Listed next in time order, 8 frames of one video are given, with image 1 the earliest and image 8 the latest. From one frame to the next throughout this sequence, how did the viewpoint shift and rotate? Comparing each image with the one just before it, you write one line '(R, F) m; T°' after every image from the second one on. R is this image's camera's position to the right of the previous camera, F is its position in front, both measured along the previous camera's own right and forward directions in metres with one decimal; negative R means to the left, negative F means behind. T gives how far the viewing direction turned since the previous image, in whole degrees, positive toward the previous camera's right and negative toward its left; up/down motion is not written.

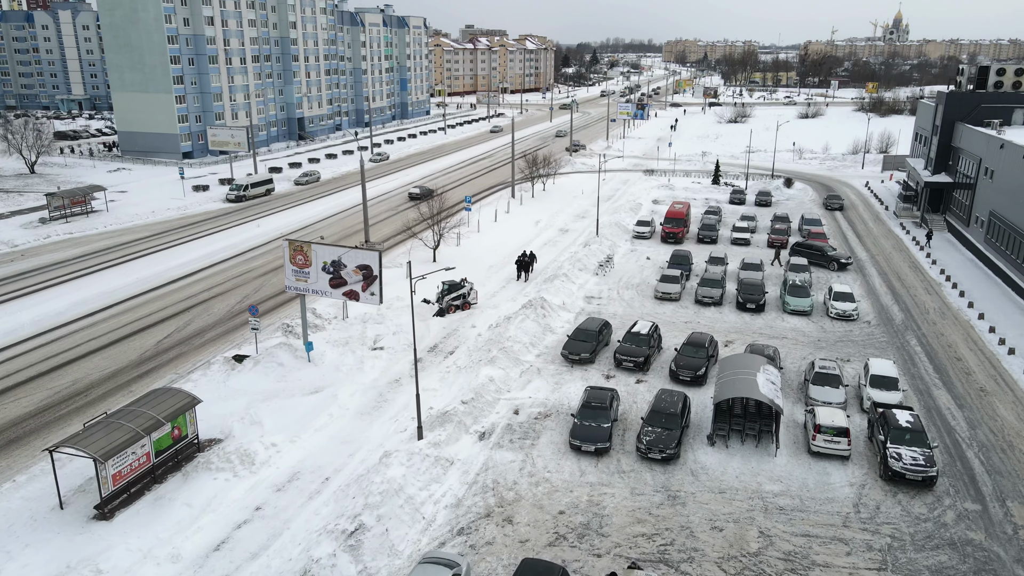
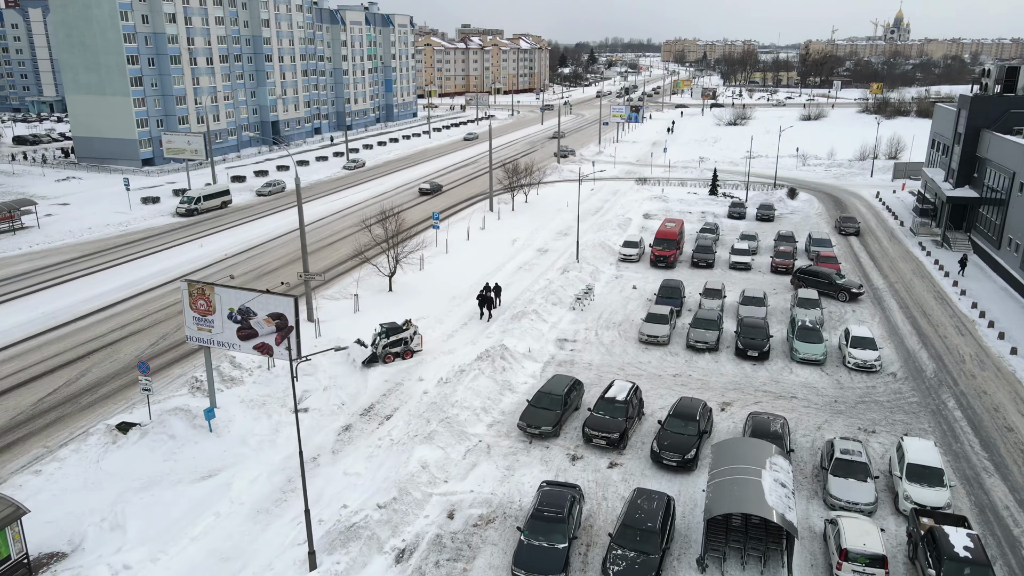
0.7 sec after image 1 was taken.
(+1.7, +4.7) m; 0°
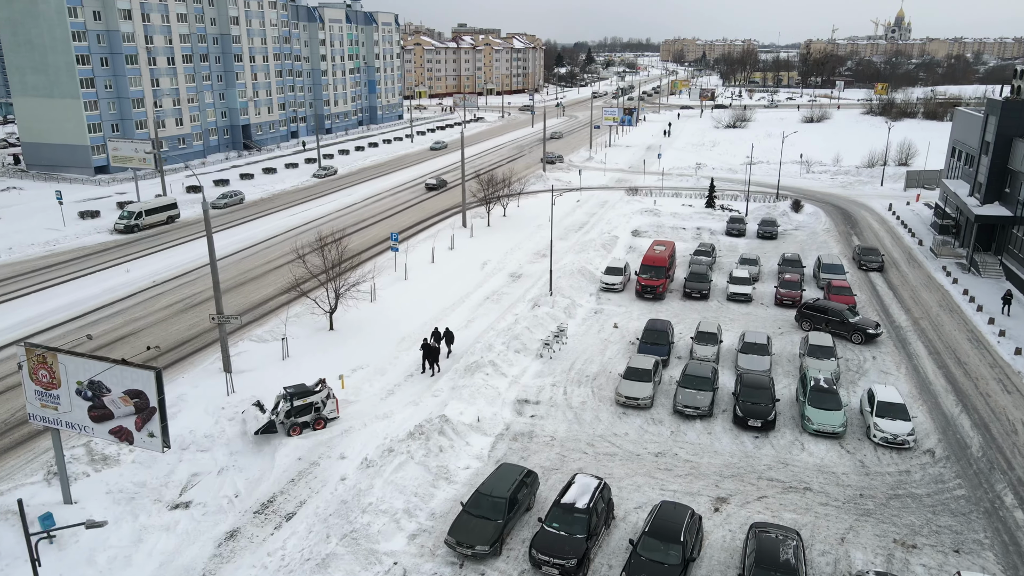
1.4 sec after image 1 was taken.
(+1.7, +4.8) m; 0°
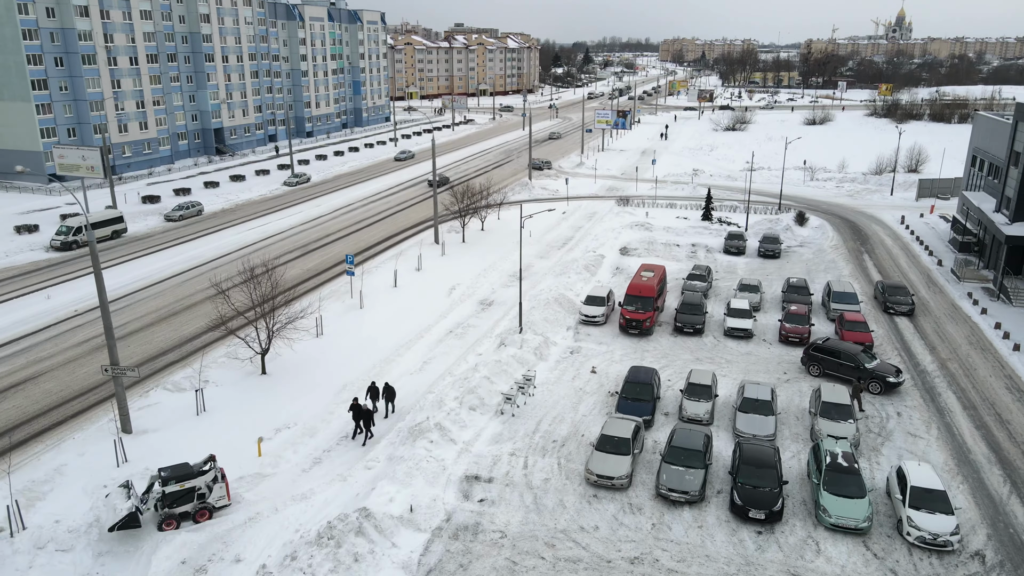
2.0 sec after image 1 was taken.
(+1.4, +4.0) m; 0°
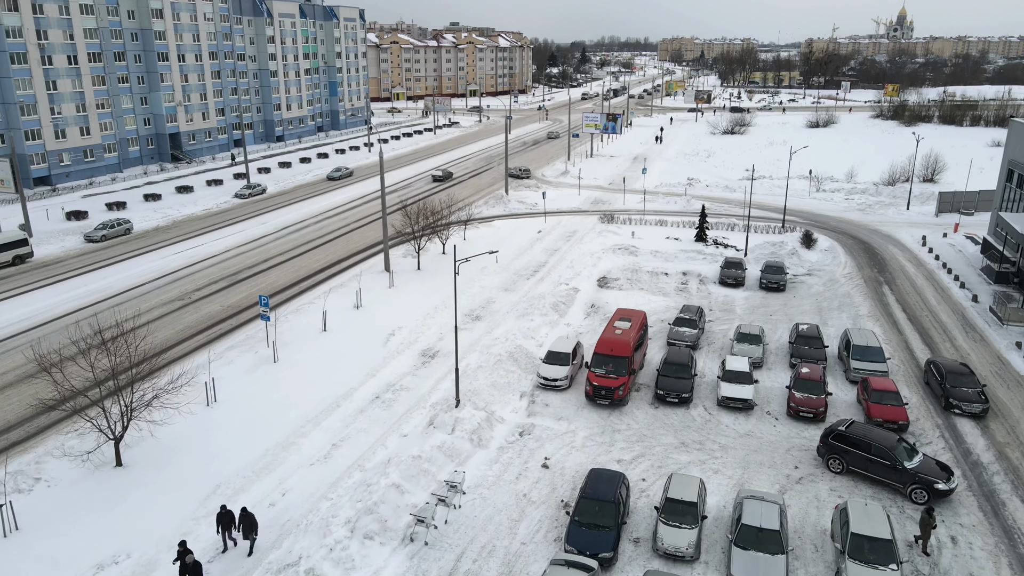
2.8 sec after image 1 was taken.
(+2.0, +5.6) m; 0°
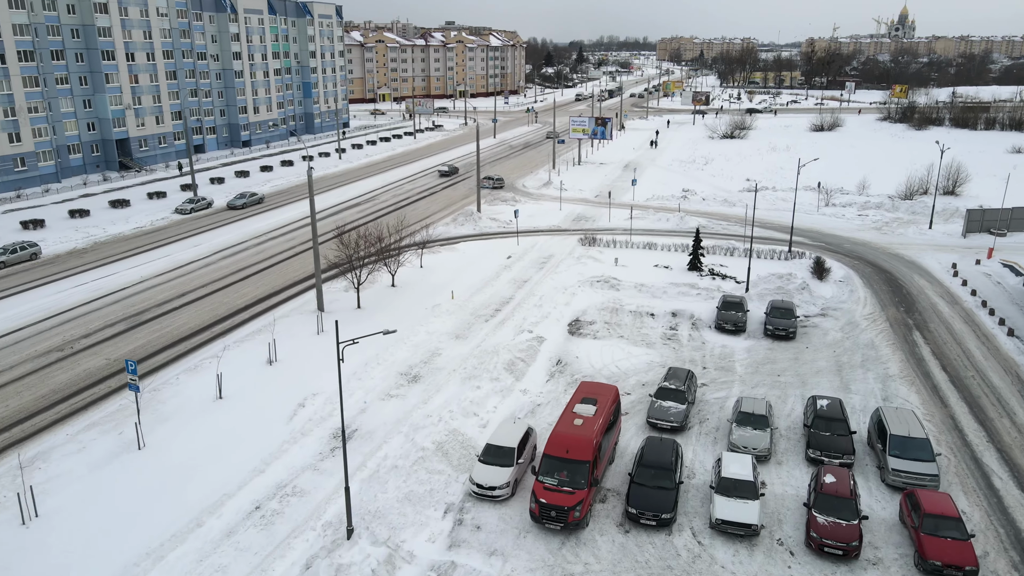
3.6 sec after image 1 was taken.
(+2.0, +5.7) m; 0°
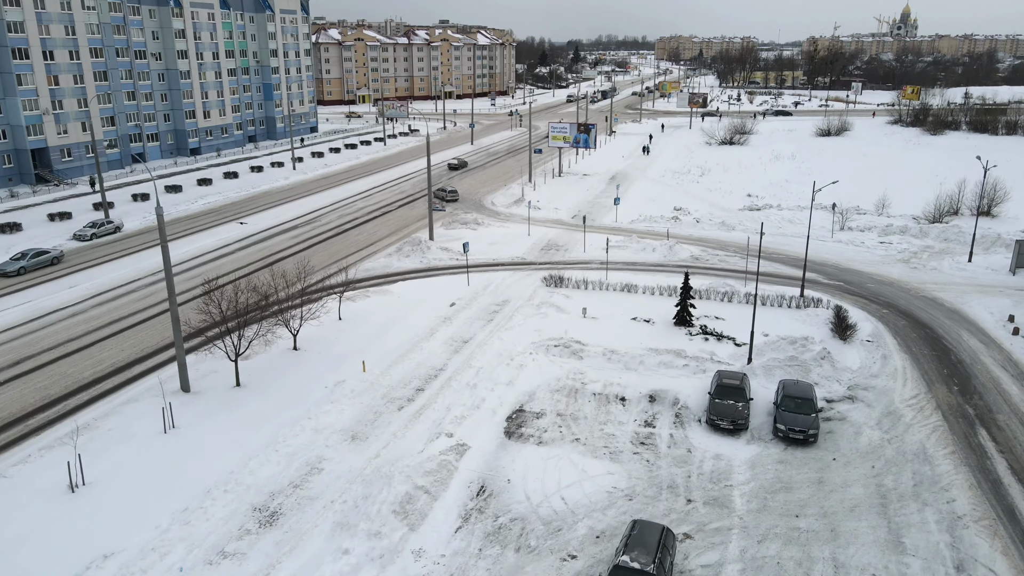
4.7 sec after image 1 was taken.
(+2.6, +7.4) m; 0°
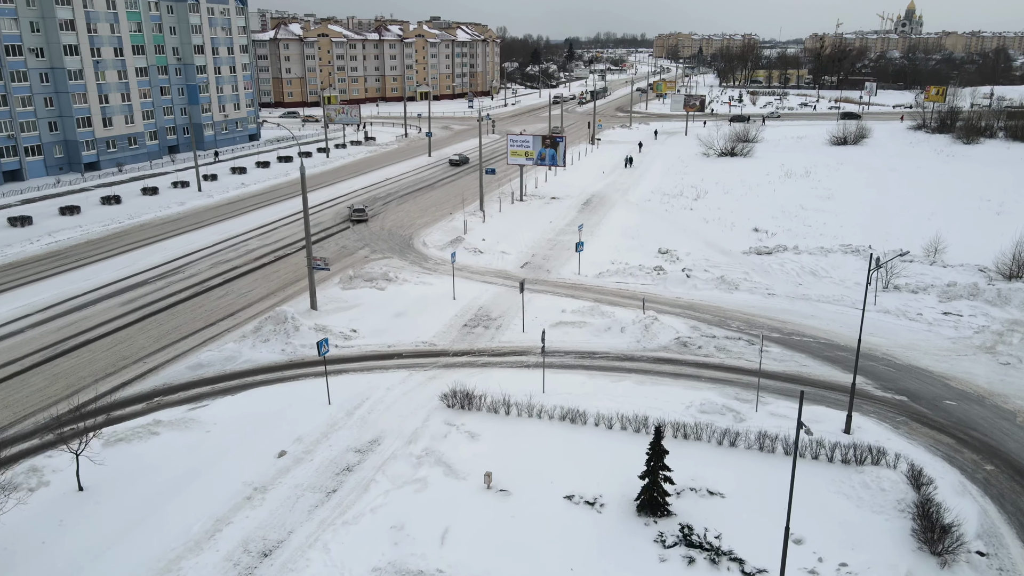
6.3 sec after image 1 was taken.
(+3.8, +11.6) m; 0°
